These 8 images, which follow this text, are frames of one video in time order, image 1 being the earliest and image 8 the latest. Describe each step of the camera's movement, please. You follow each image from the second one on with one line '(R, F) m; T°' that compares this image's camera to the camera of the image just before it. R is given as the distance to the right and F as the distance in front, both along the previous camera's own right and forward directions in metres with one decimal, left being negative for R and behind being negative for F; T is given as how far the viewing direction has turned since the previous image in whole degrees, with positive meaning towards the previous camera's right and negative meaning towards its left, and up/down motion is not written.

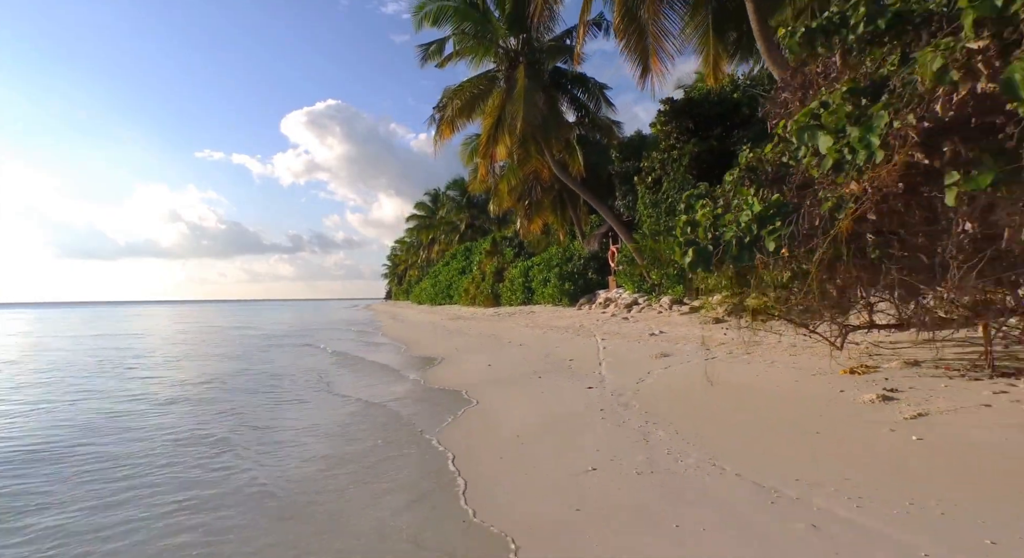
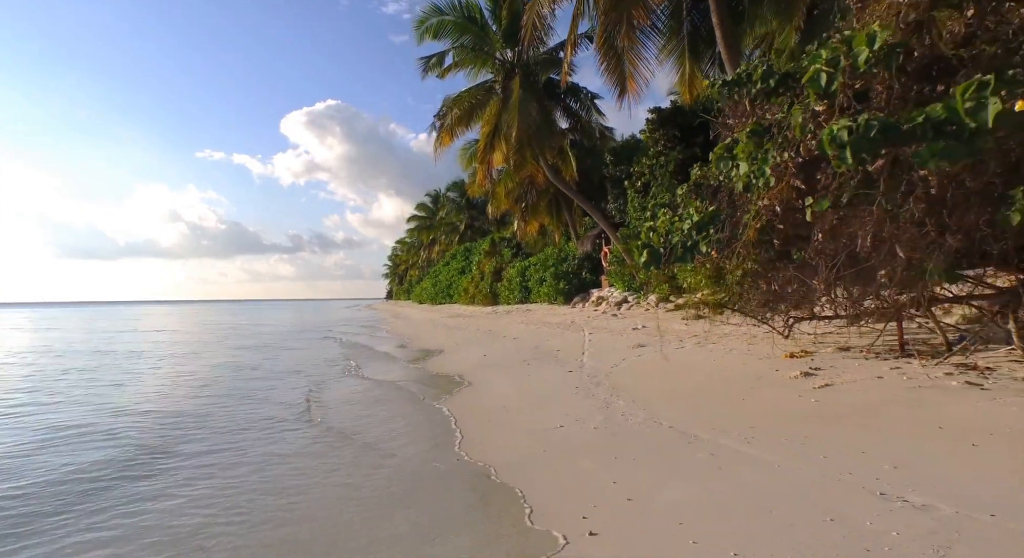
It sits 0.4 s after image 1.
(+0.1, -1.1) m; 0°
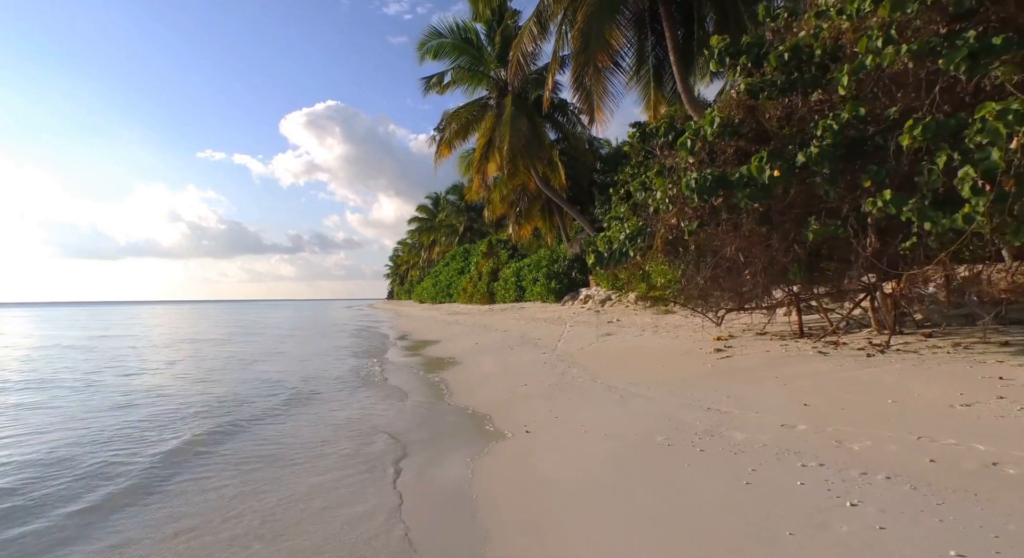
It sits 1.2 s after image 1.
(+0.3, -1.8) m; 0°
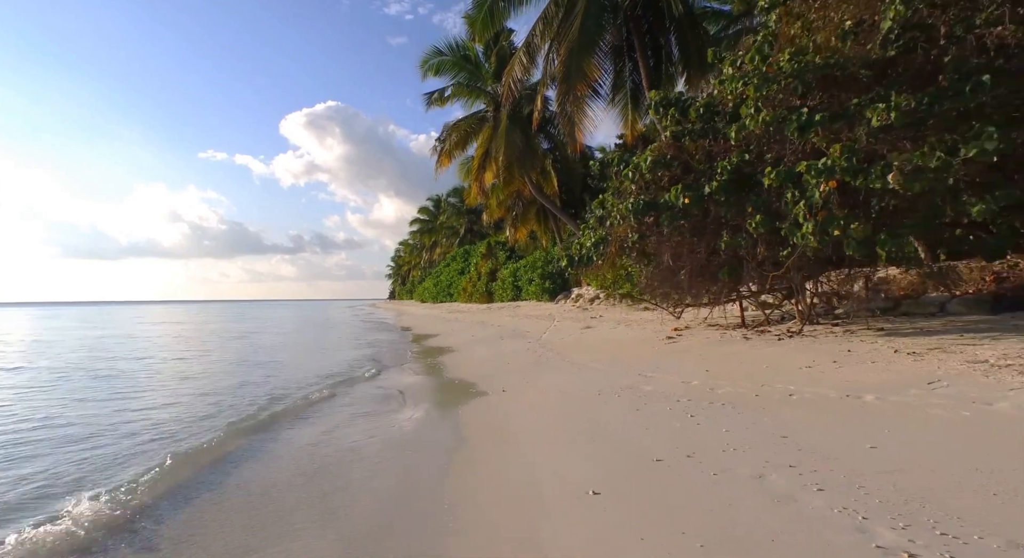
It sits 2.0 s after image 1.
(+0.2, -1.5) m; 0°
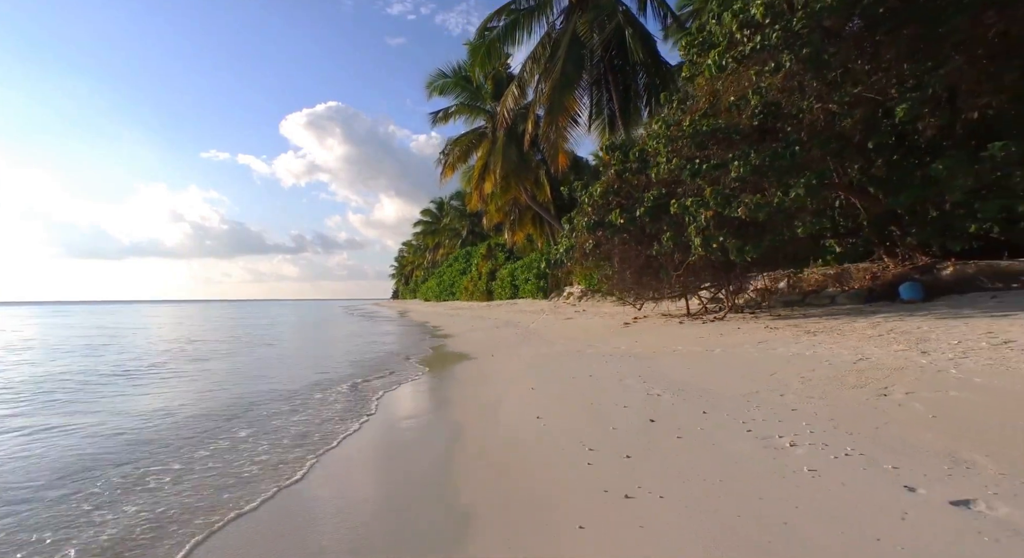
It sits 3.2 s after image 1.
(+0.2, -2.3) m; 0°
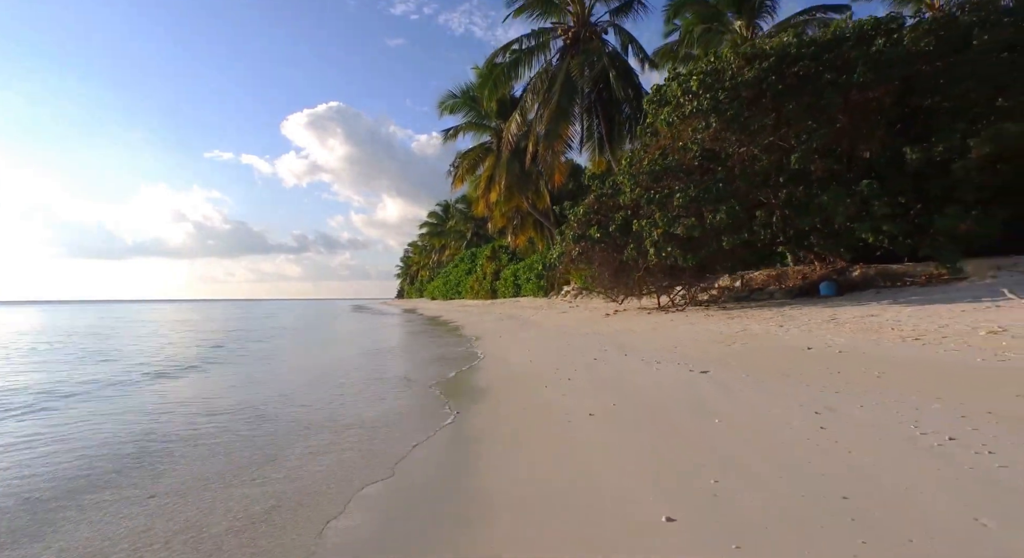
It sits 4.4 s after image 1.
(0.0, -2.5) m; 0°
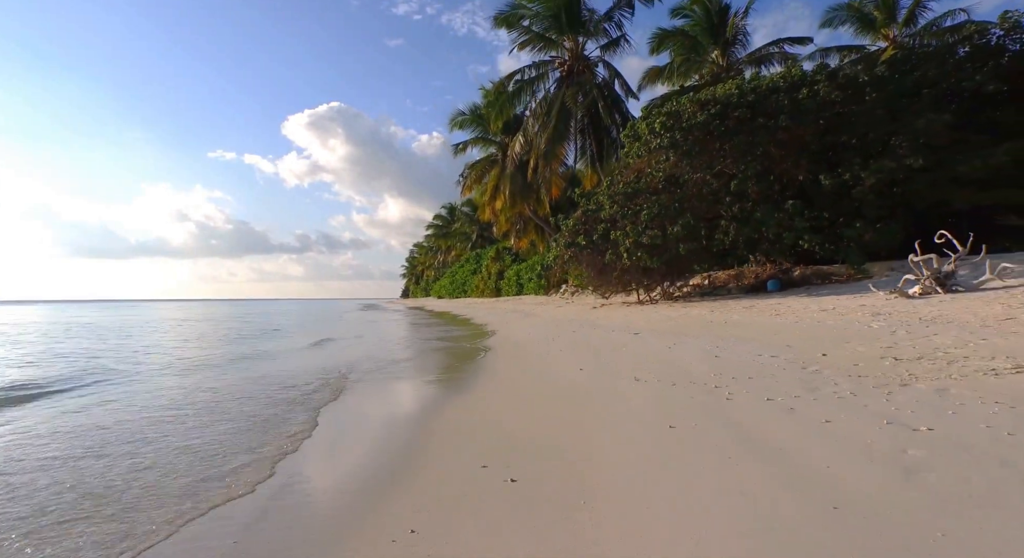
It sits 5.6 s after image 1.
(-0.1, -2.5) m; 0°
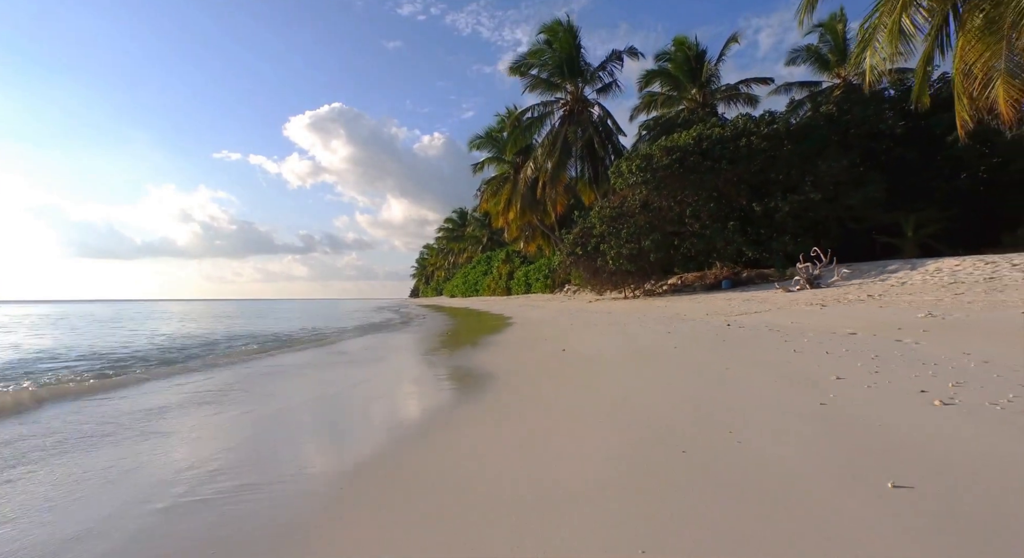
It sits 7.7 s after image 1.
(-0.4, -4.0) m; 0°
